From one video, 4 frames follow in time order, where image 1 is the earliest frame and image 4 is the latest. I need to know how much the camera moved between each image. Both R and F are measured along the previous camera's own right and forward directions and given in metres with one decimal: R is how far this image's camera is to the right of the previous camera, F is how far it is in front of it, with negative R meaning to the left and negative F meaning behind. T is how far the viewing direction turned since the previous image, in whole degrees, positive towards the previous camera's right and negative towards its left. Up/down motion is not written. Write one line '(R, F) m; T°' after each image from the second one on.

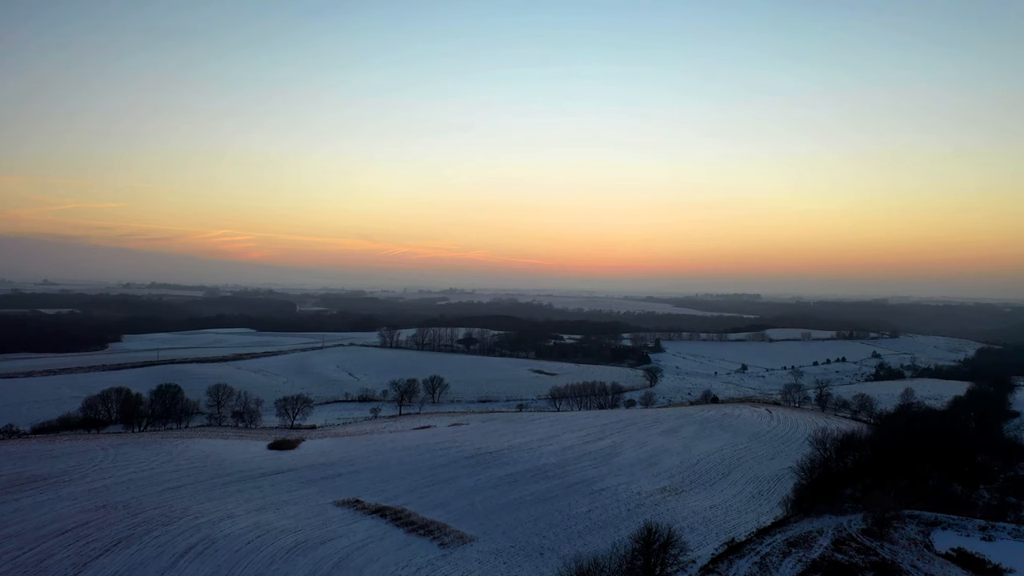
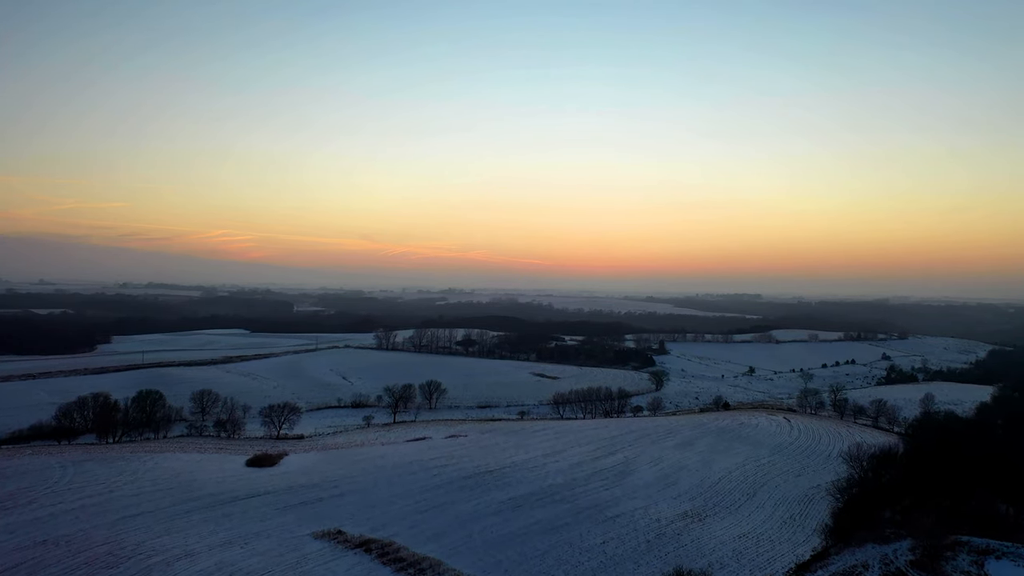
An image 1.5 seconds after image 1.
(-0.1, +1.9) m; 0°
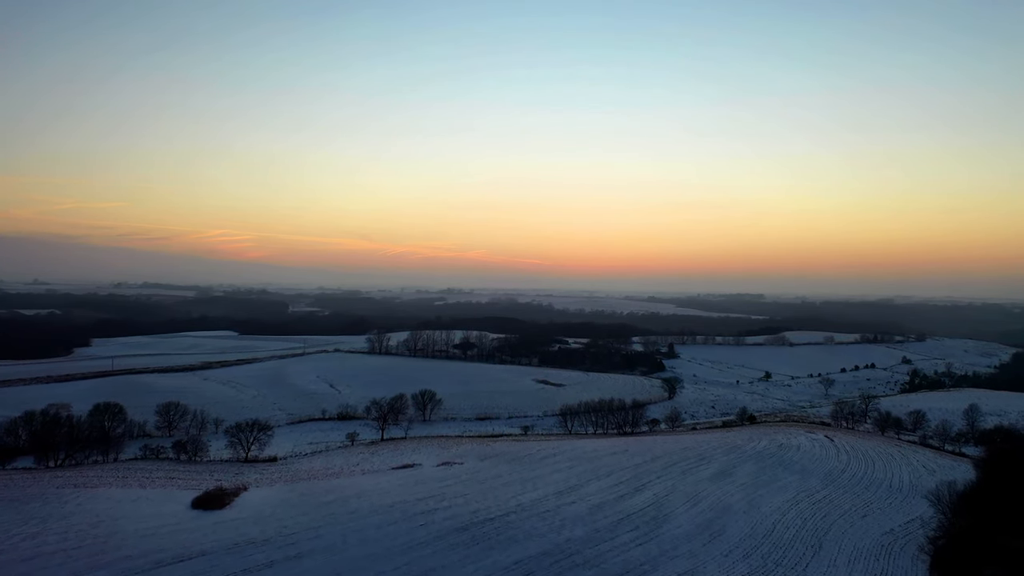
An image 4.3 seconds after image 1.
(-0.2, +3.5) m; 0°
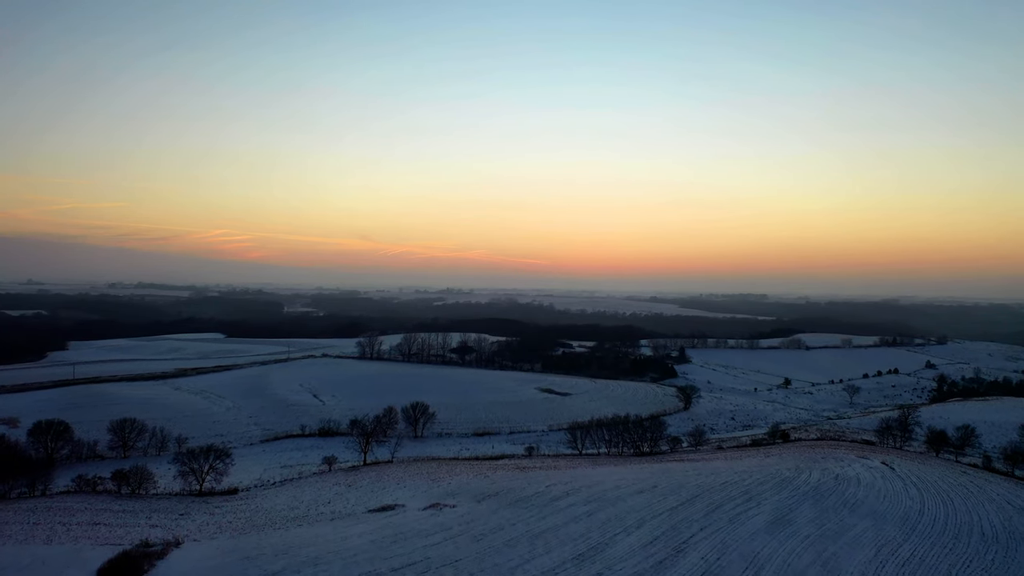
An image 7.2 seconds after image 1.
(-0.1, +3.7) m; 0°
